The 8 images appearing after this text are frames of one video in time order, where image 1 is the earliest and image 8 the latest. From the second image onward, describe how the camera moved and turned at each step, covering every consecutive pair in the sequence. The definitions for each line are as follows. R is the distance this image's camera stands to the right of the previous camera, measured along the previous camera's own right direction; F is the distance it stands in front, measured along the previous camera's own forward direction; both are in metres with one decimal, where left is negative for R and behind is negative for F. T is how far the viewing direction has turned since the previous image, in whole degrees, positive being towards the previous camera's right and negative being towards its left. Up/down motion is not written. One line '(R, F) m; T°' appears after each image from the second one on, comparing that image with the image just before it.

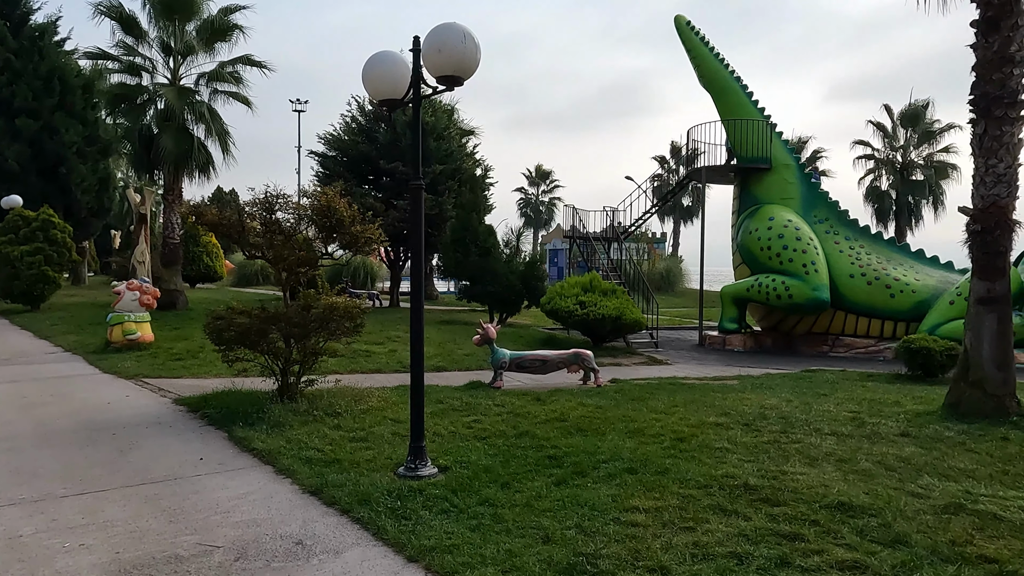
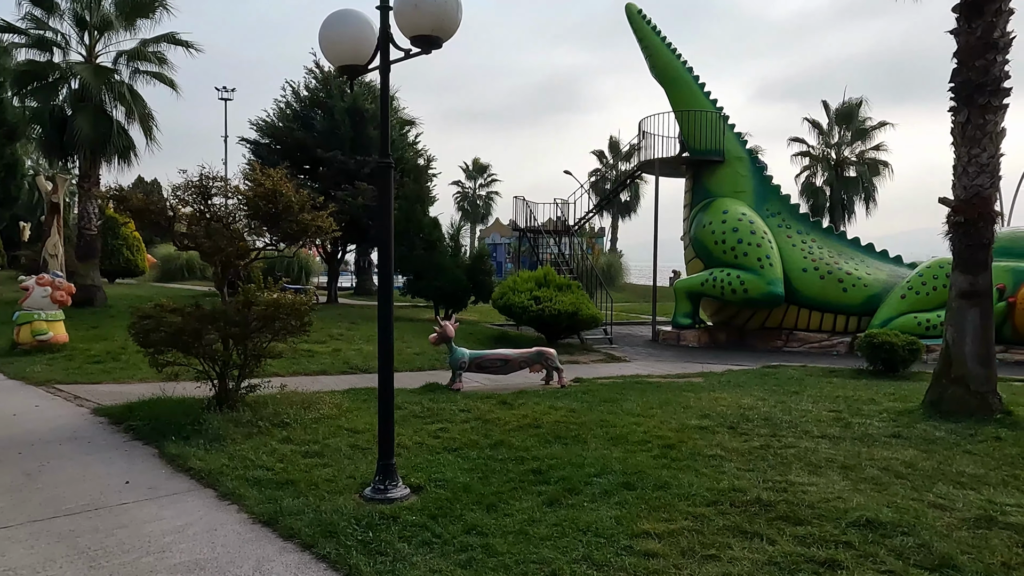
(-0.3, +0.7) m; +5°
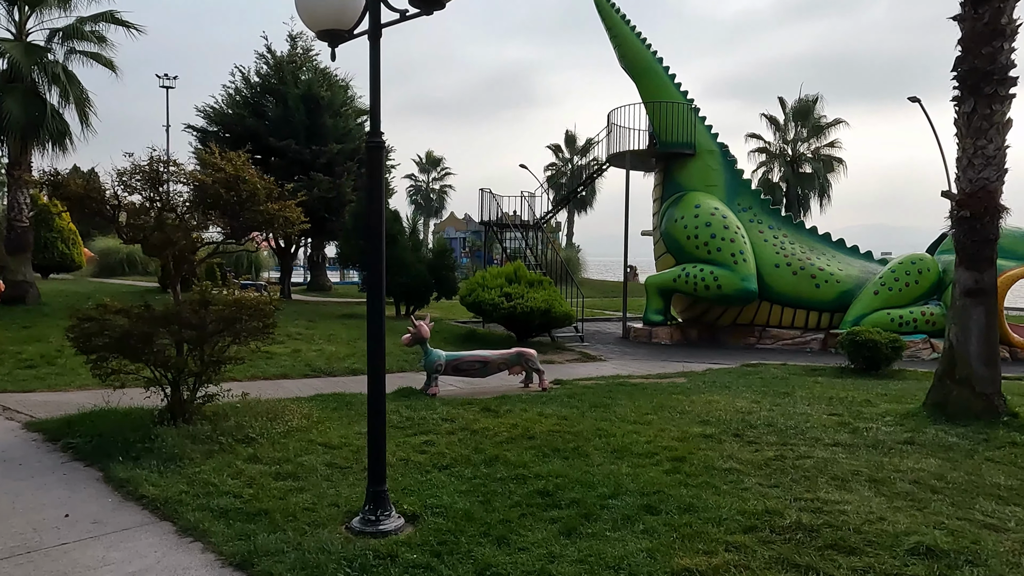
(-0.3, +0.6) m; +4°
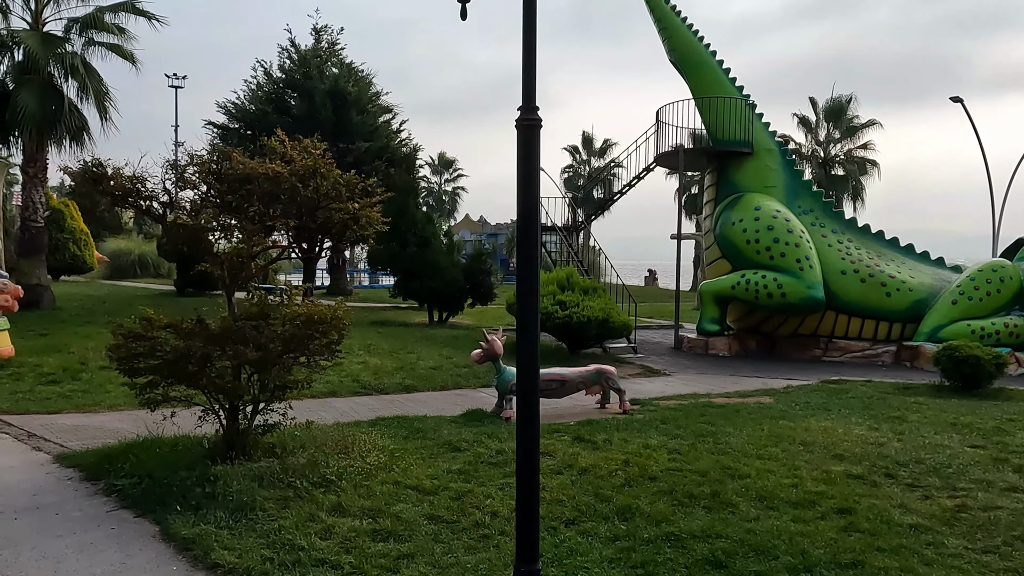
(-0.8, +0.9) m; 0°
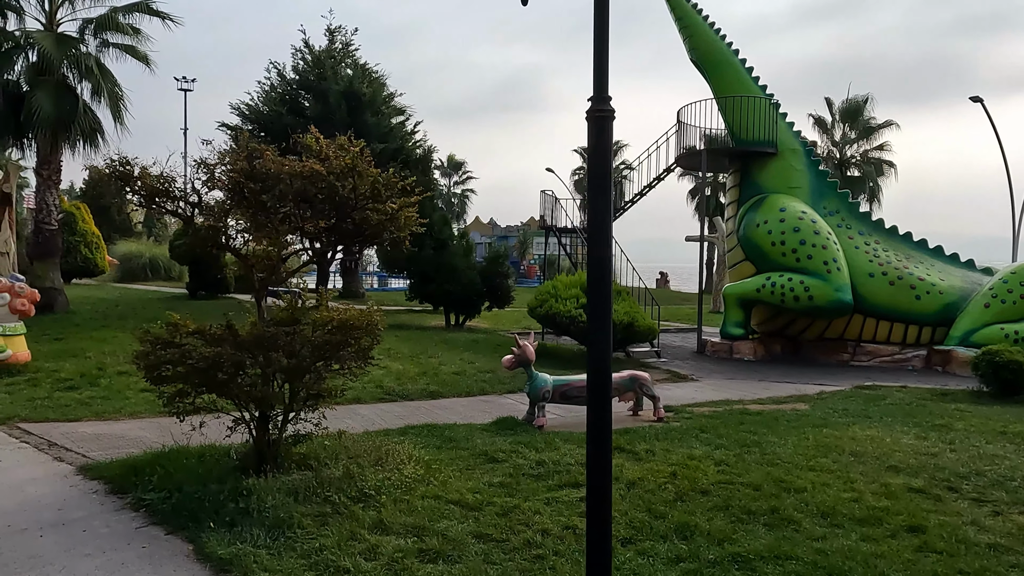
(-0.3, +0.2) m; 0°
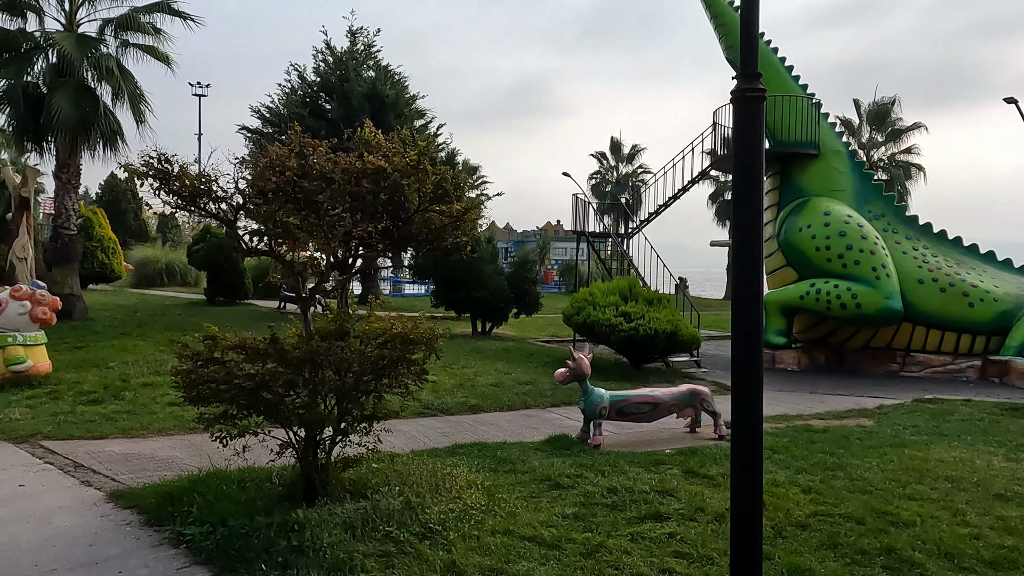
(-0.4, +0.5) m; -1°
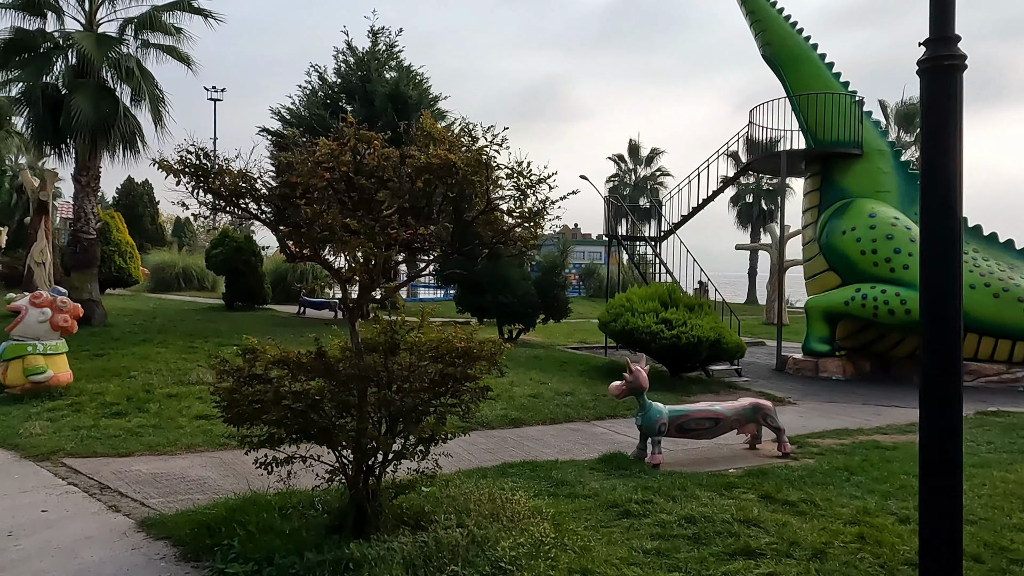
(-0.3, +0.5) m; -1°
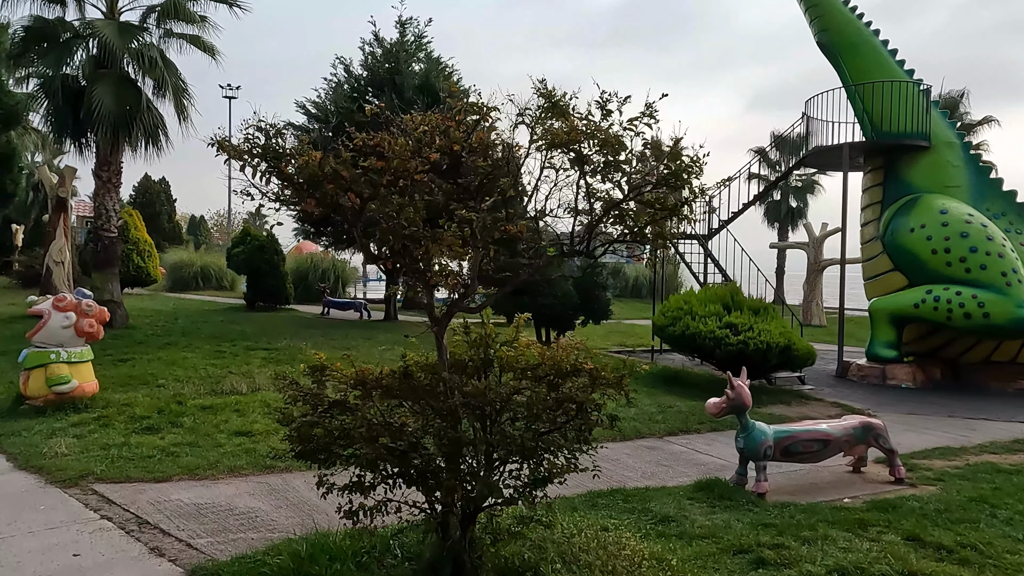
(-0.5, +0.7) m; -1°
